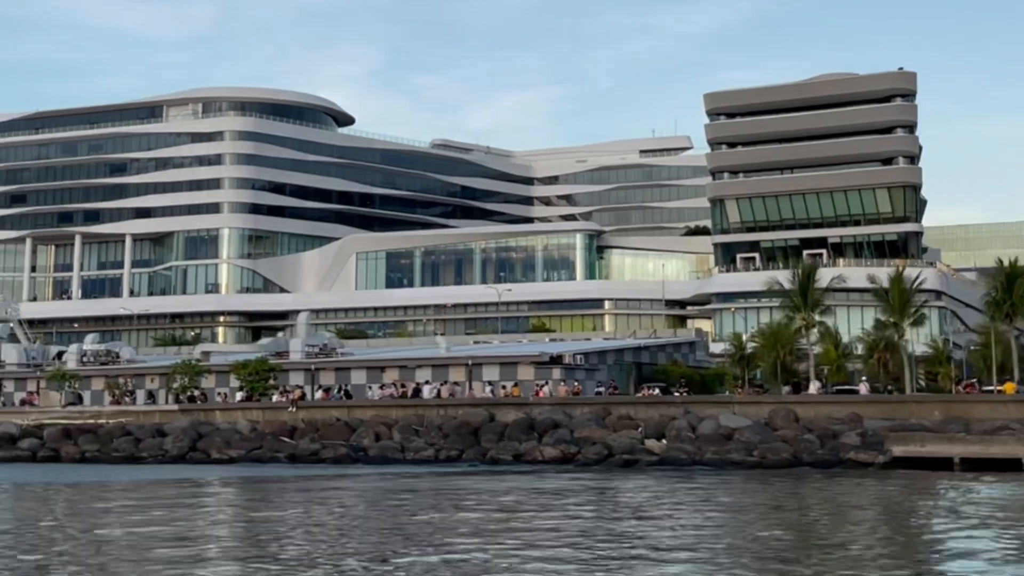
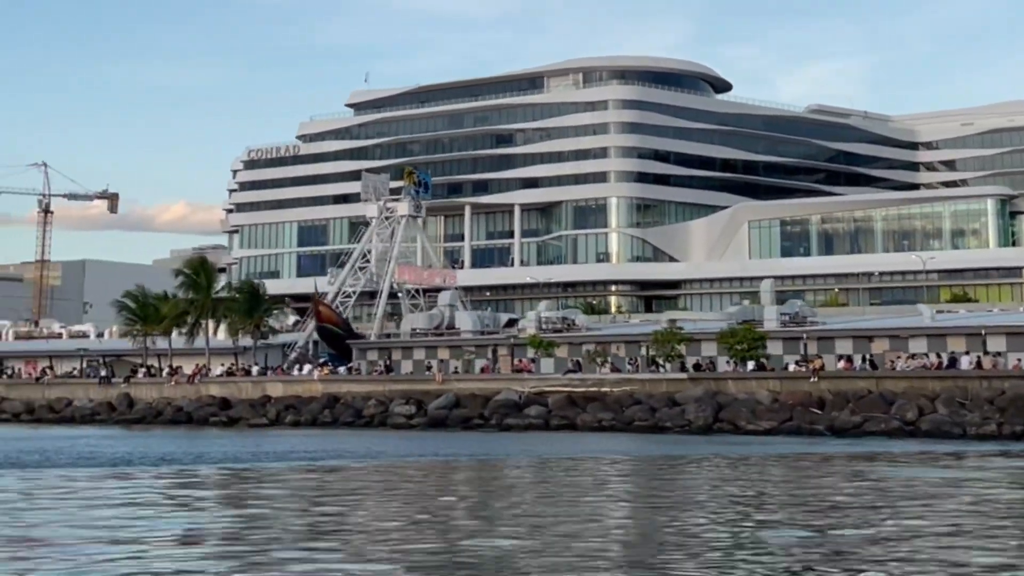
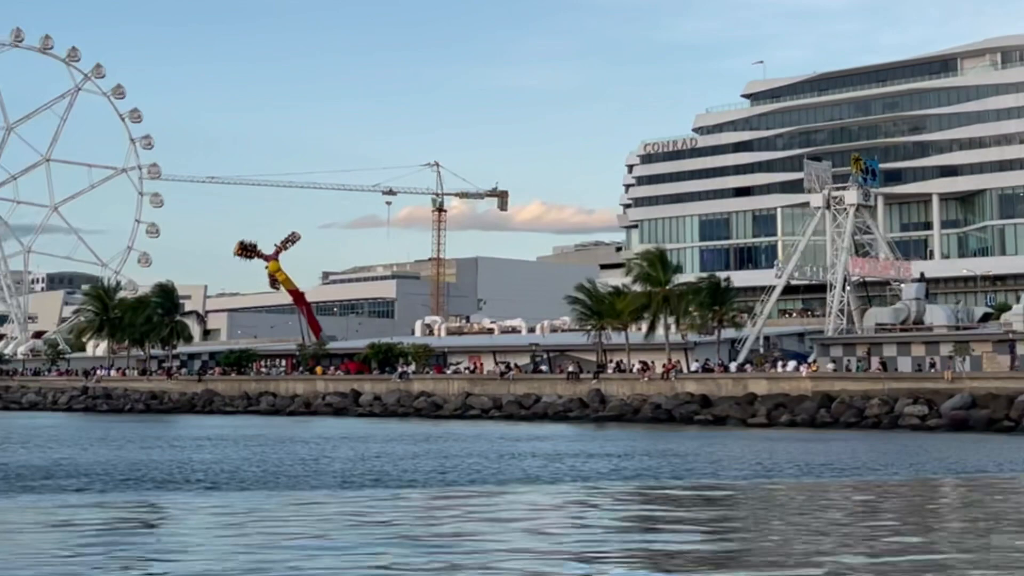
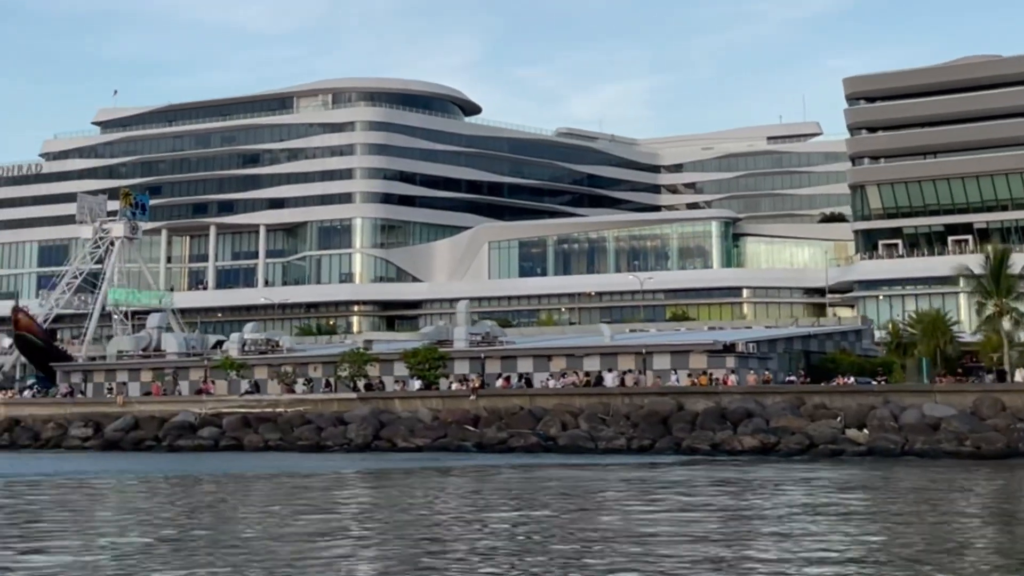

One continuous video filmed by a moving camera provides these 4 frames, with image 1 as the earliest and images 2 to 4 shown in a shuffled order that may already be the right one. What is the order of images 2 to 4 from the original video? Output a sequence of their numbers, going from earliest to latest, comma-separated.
4, 2, 3
